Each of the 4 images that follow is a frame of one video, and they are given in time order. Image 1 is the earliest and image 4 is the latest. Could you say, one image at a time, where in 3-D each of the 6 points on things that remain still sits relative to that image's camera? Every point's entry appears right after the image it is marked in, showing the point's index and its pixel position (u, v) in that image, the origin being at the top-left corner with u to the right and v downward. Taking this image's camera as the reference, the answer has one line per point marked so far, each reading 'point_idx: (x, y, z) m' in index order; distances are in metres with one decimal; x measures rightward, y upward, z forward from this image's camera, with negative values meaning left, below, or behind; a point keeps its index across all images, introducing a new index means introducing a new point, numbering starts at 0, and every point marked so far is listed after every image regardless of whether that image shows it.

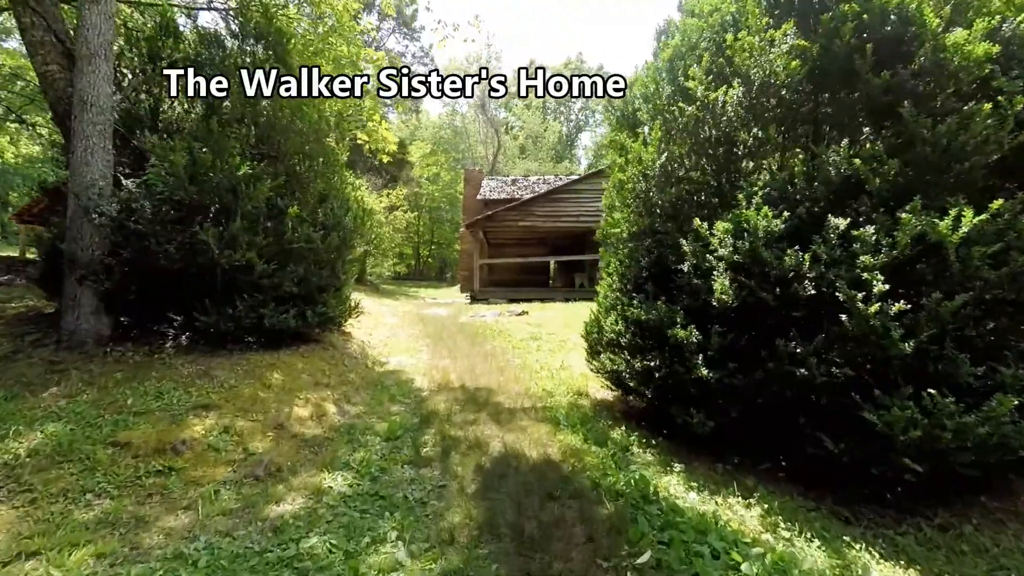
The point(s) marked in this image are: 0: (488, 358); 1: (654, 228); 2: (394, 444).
0: (-0.4, -1.2, +8.3) m
1: (+1.5, +0.6, +4.8) m
2: (-1.2, -1.5, +4.5) m
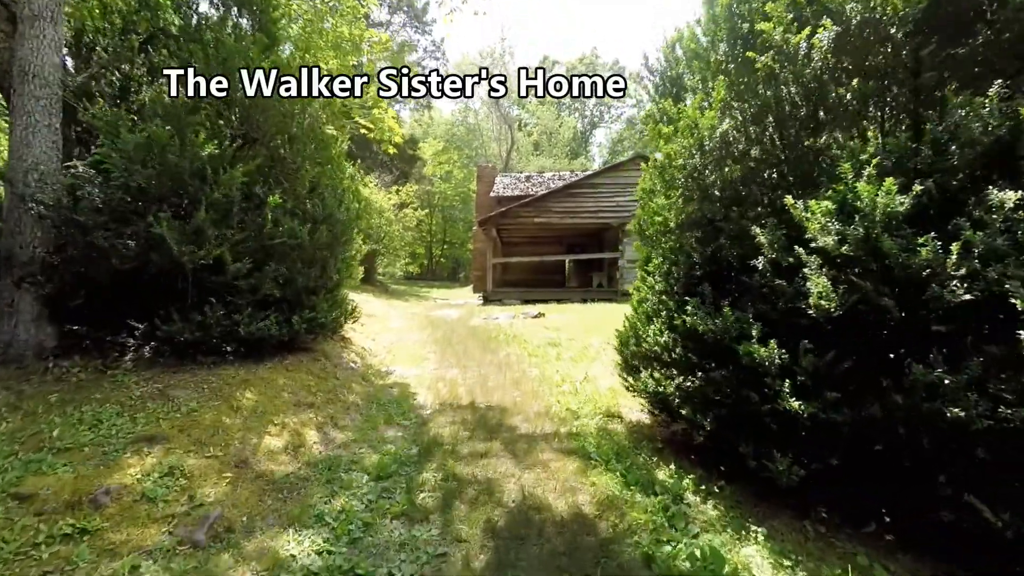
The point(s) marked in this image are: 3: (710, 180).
0: (-0.2, -1.3, +7.4) m
1: (+1.6, +0.6, +3.8) m
2: (-1.0, -1.5, +3.6) m
3: (+1.6, +0.9, +3.8) m
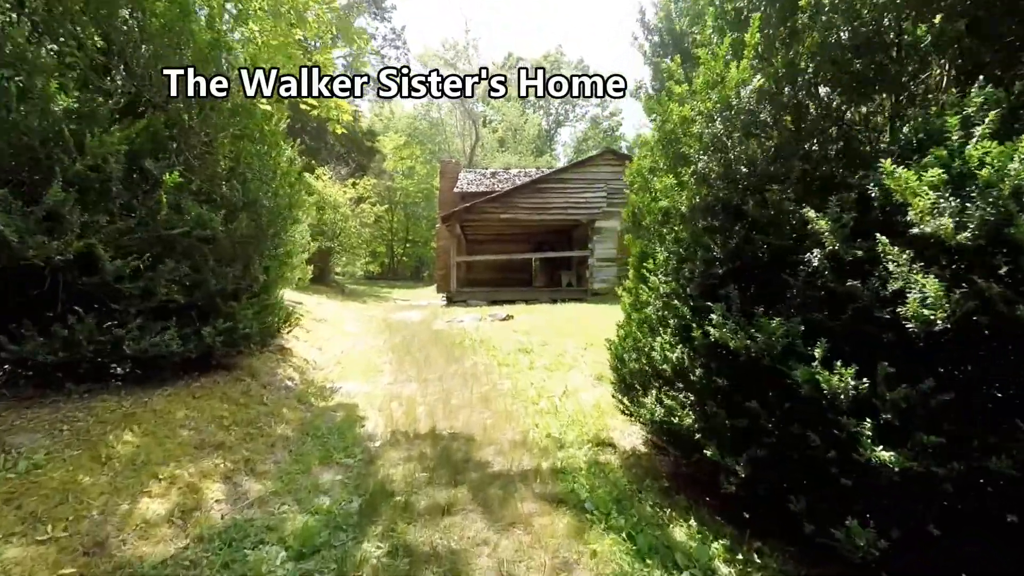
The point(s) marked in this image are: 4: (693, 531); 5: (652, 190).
0: (-0.6, -1.3, +6.4) m
1: (+1.4, +0.6, +2.9) m
2: (-1.1, -1.6, +2.6) m
3: (+1.4, +0.9, +3.0) m
4: (+1.1, -1.5, +2.8) m
5: (+1.2, +0.8, +3.9) m
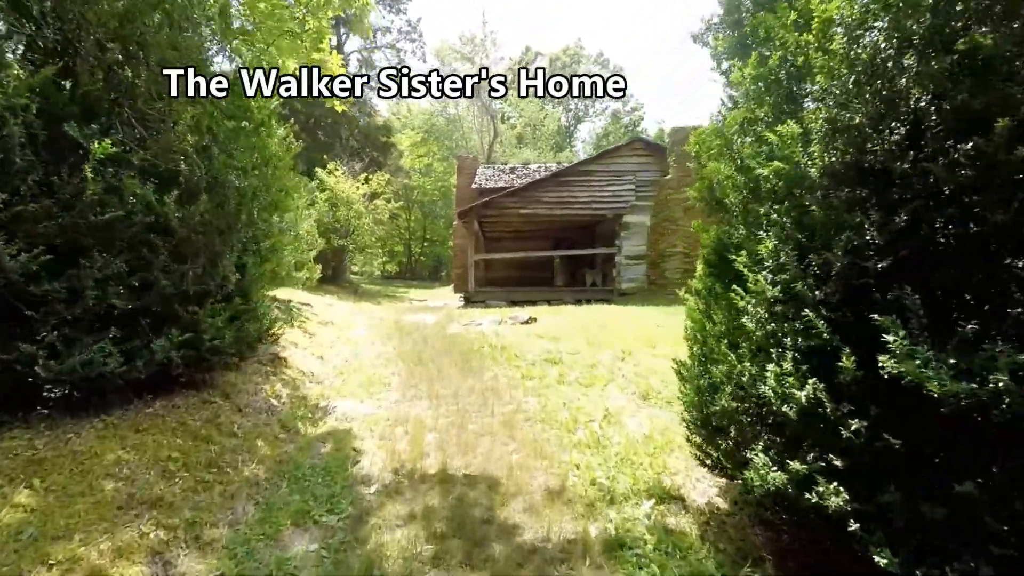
0: (-0.3, -1.3, +5.4) m
1: (+1.6, +0.6, +1.9) m
2: (-1.0, -1.6, +1.6) m
3: (+1.6, +0.8, +1.9) m
4: (+1.3, -1.5, +1.8) m
5: (+1.4, +0.8, +2.9) m
